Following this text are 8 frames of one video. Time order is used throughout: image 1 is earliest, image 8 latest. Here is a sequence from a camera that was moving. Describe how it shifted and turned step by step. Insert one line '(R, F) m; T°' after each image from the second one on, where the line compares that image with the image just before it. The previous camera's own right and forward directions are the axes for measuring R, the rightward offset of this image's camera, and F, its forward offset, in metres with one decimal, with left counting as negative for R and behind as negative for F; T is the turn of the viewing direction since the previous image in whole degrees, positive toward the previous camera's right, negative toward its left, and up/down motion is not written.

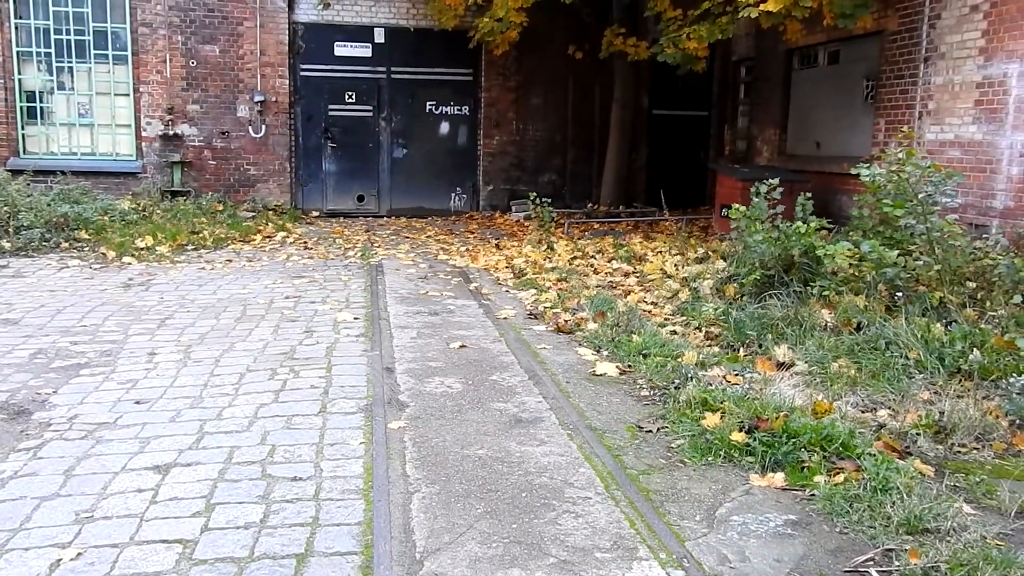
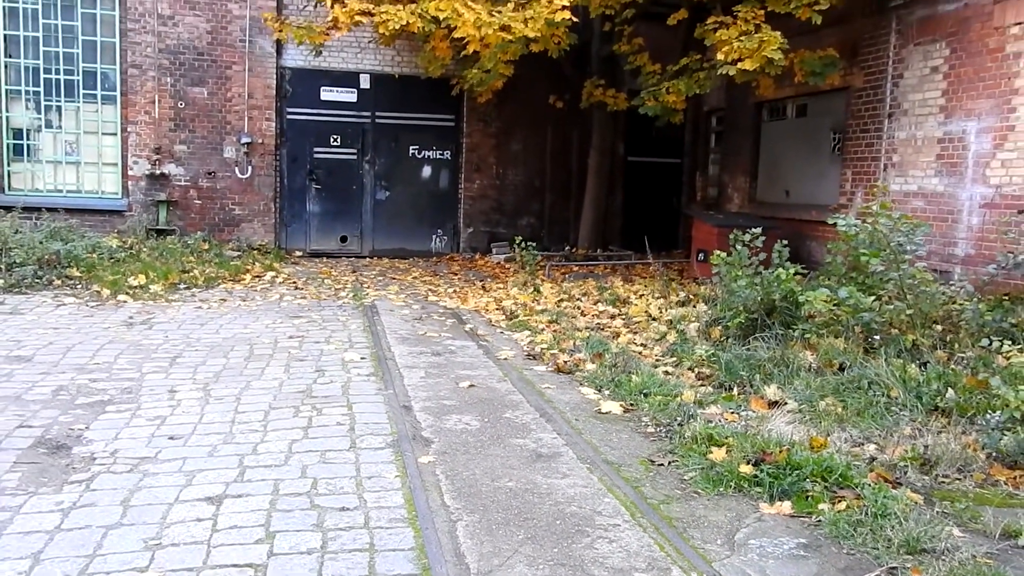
(-0.3, -0.3) m; +3°
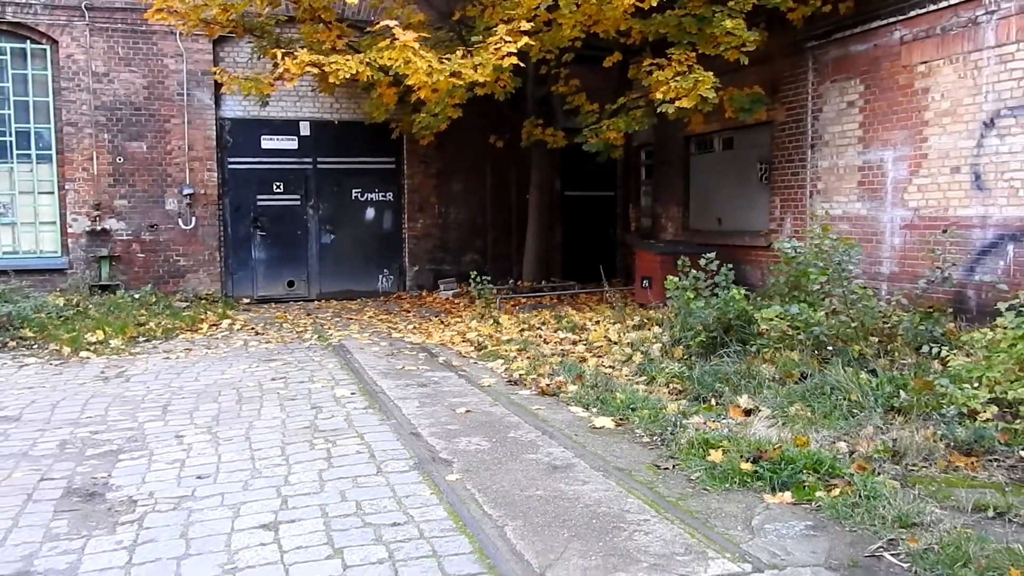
(-0.5, -0.4) m; +6°
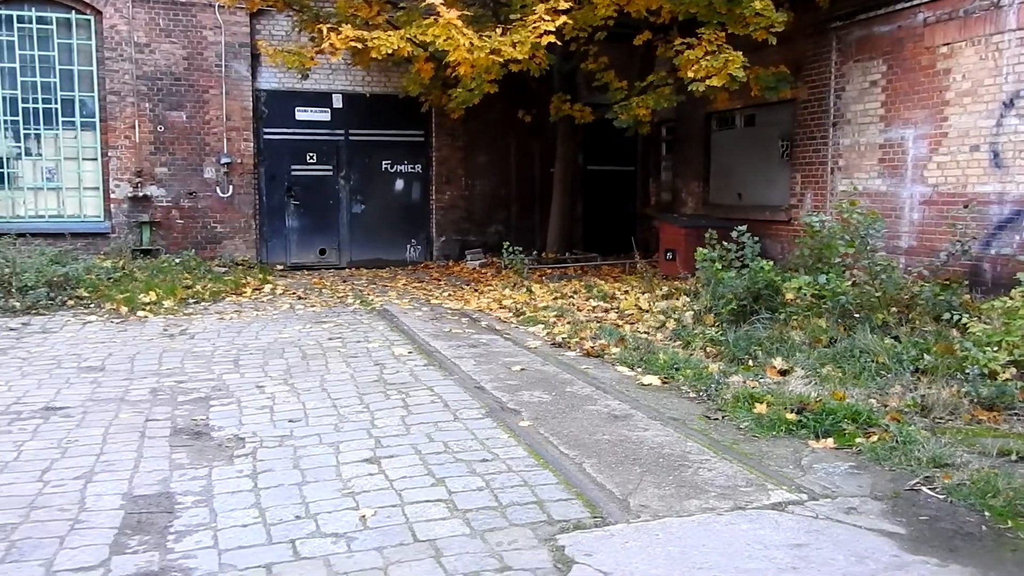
(-0.4, -0.5) m; 0°
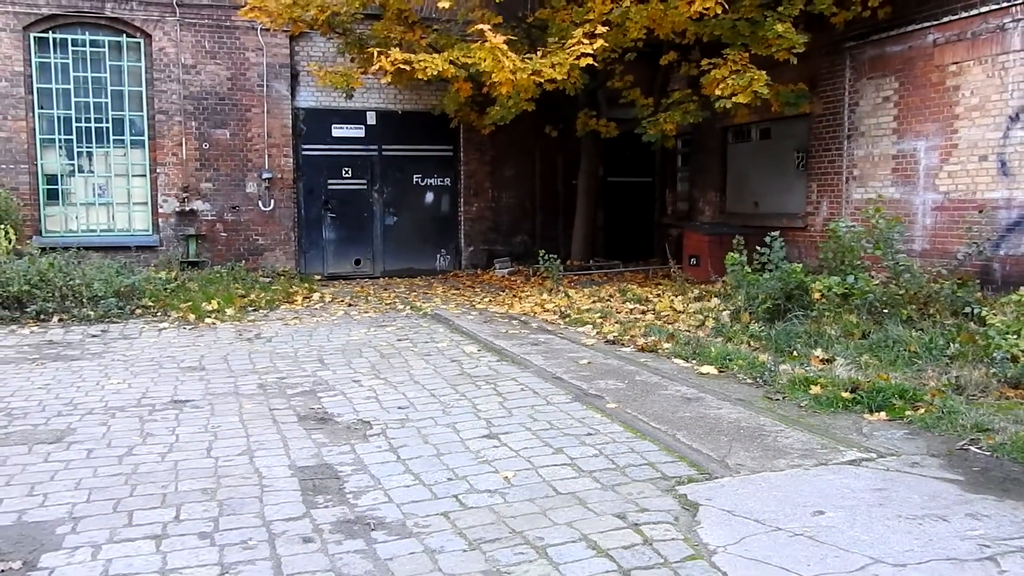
(-0.6, -0.7) m; +1°
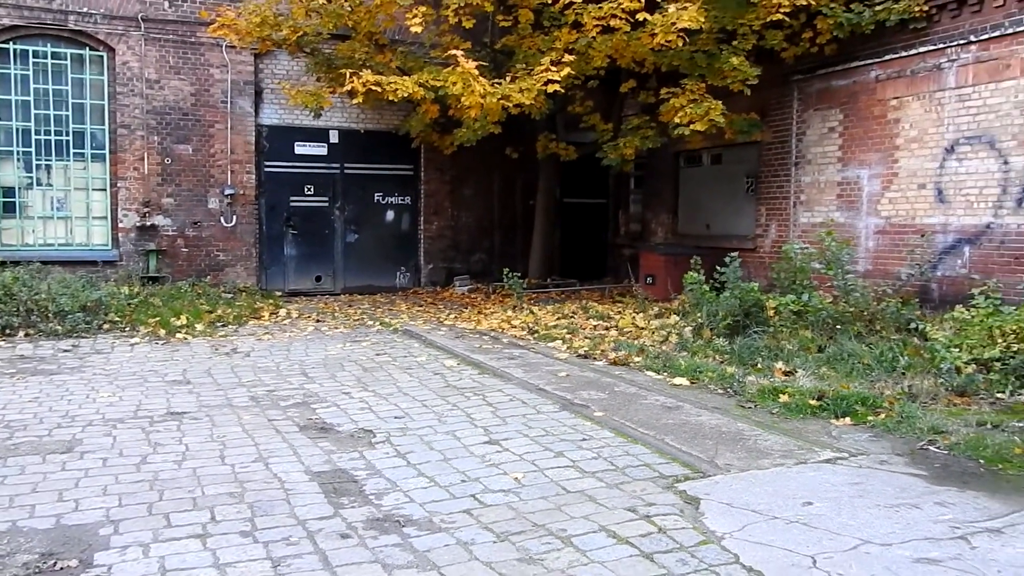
(-0.4, -0.3) m; +4°
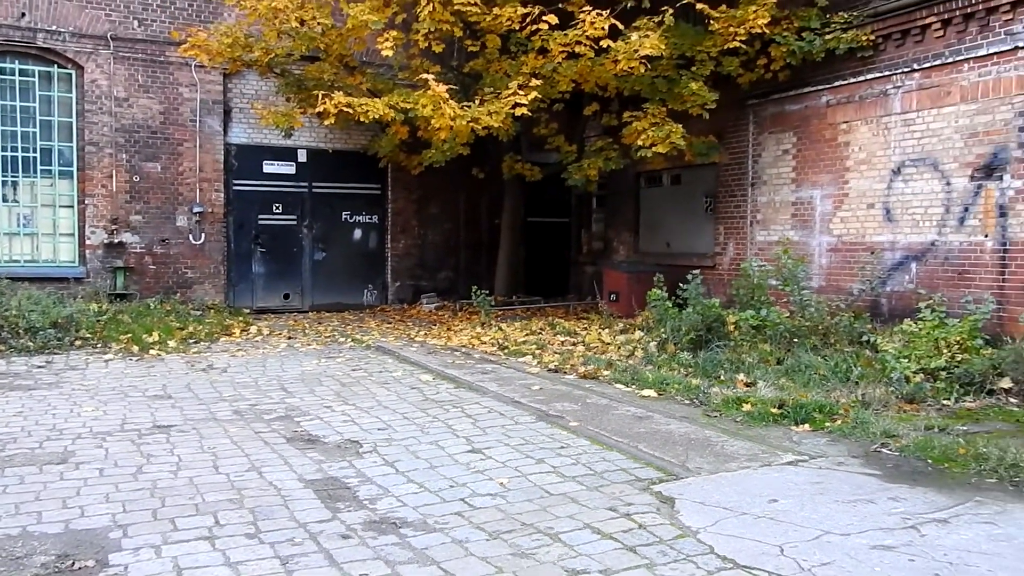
(-0.2, -0.3) m; +3°
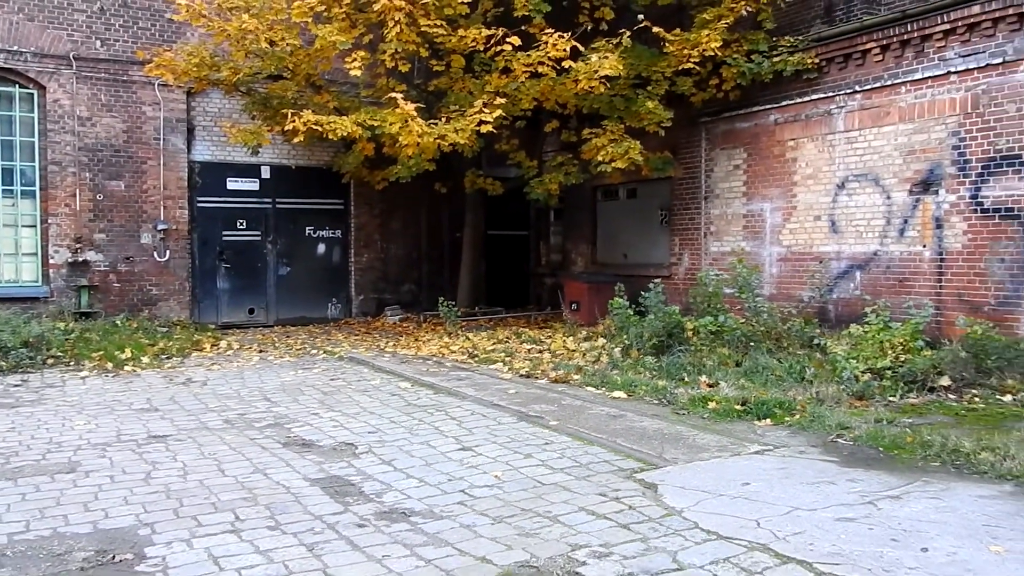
(-0.3, -0.4) m; +3°
